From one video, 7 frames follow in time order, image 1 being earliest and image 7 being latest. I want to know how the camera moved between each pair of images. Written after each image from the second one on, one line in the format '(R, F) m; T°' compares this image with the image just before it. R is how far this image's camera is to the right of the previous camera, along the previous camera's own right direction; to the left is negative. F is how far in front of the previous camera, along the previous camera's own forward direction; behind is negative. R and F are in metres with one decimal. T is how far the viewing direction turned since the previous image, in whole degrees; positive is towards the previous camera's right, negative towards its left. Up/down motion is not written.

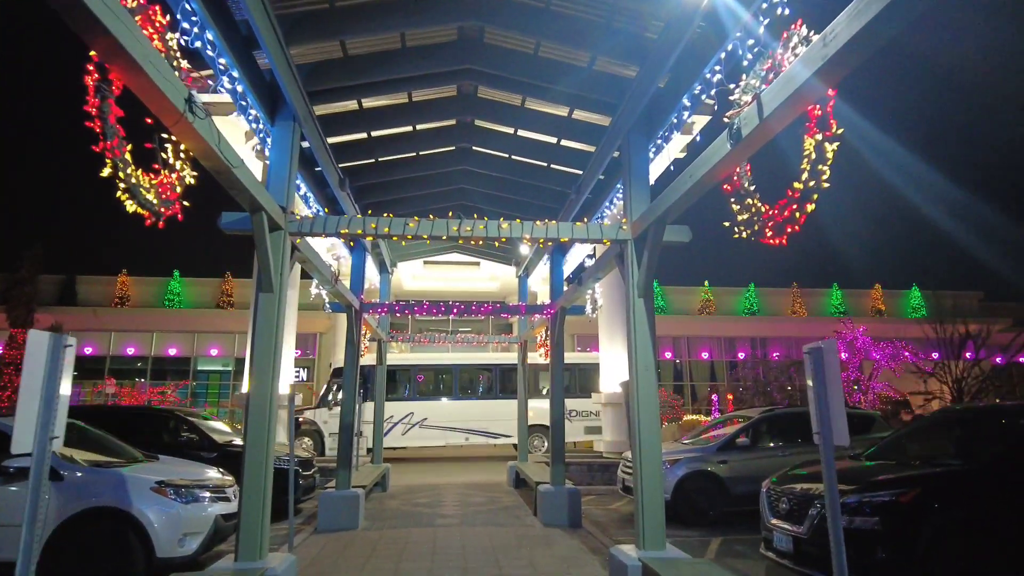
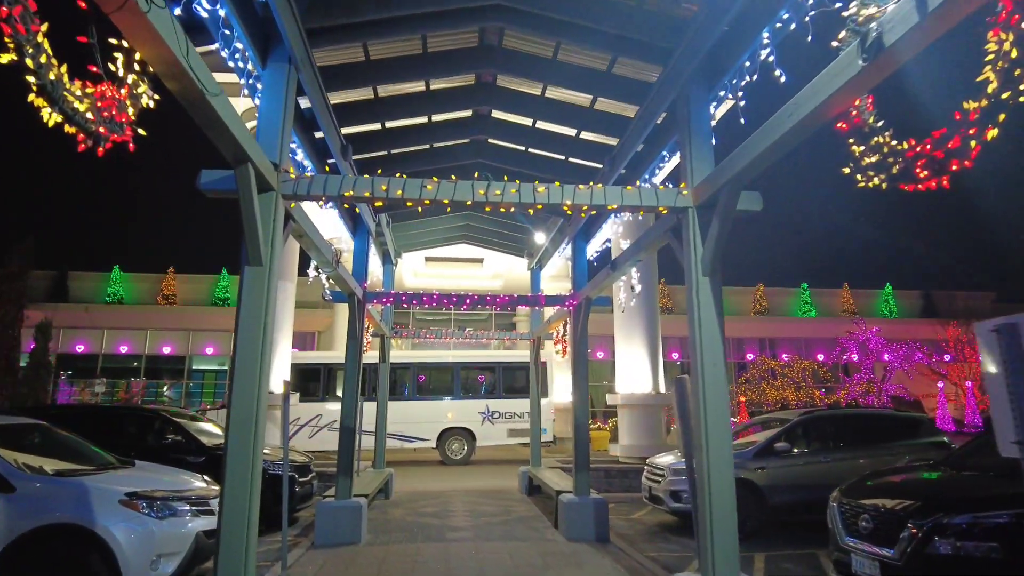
(-0.3, +0.9) m; 0°
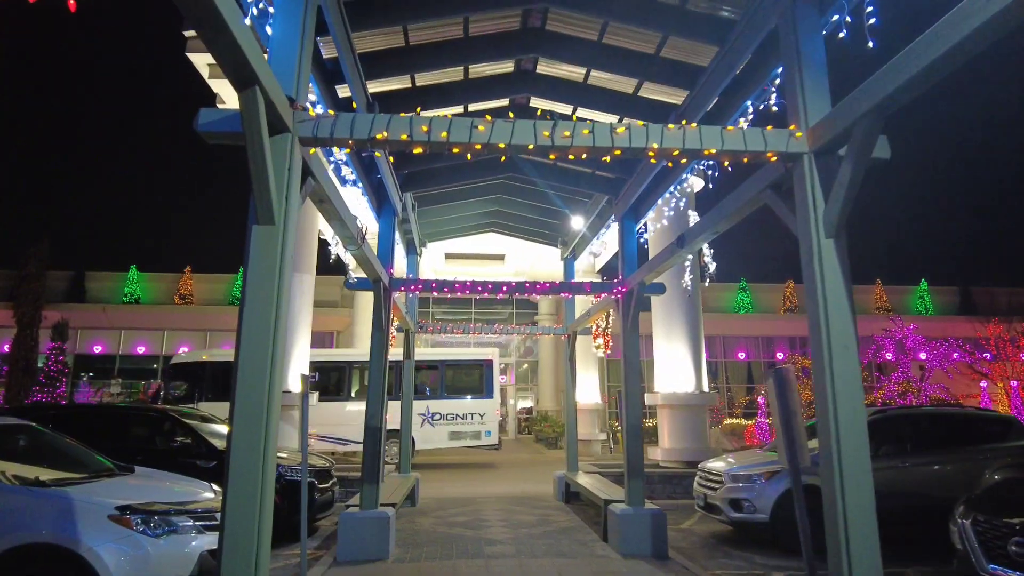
(-0.3, +0.9) m; -1°
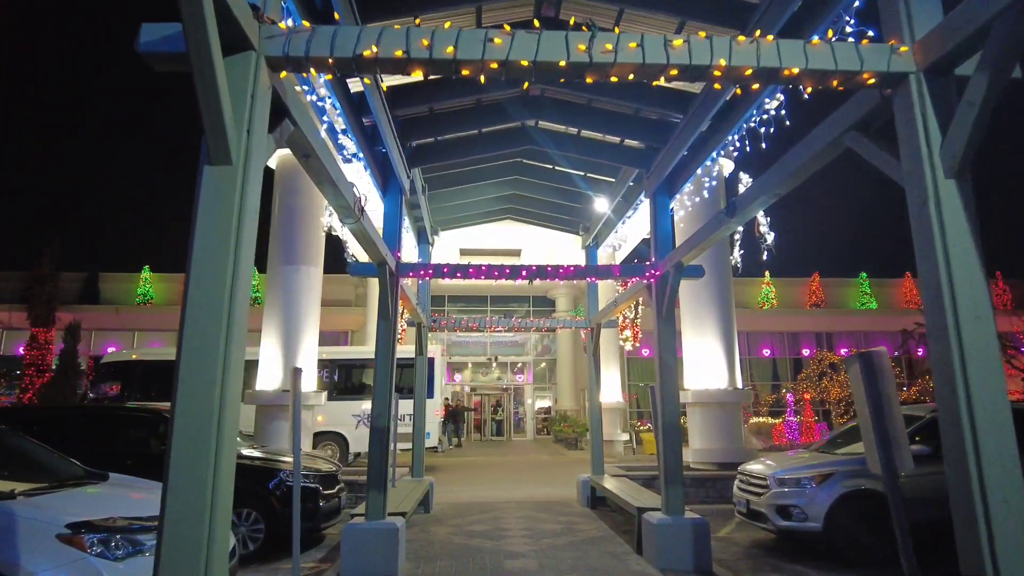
(0.0, +0.7) m; -1°
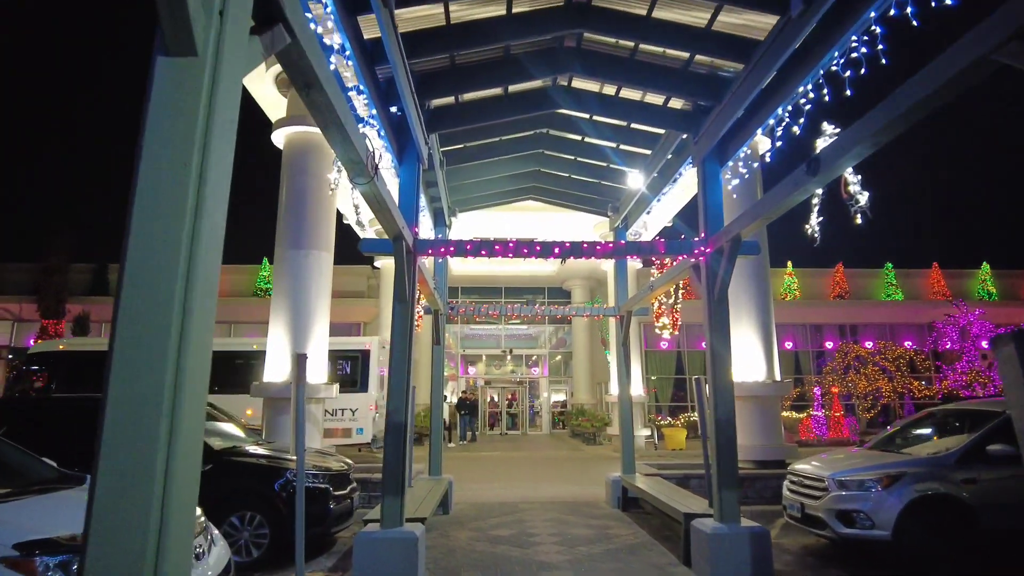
(-0.2, +0.7) m; -1°
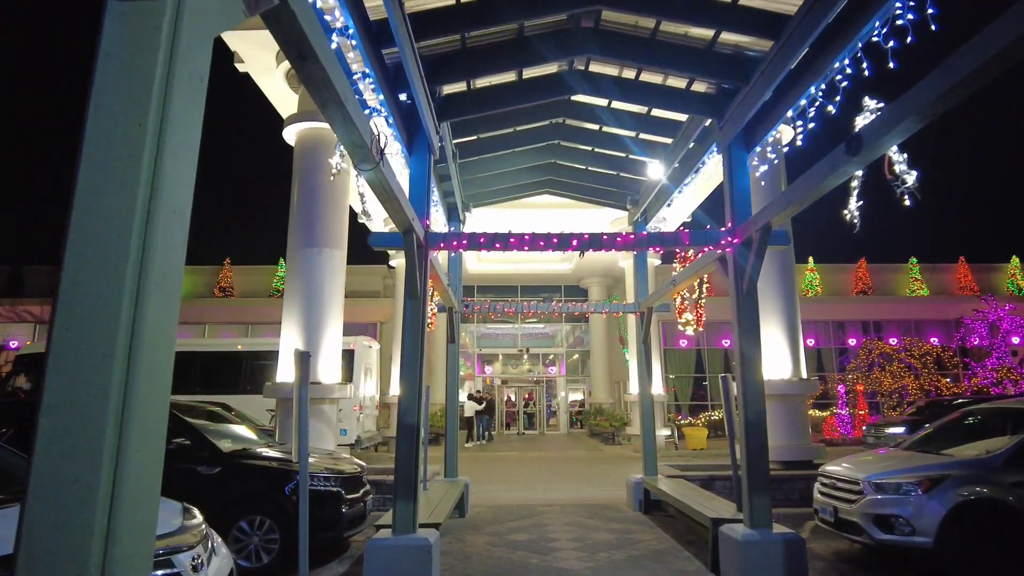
(0.0, +0.3) m; -1°
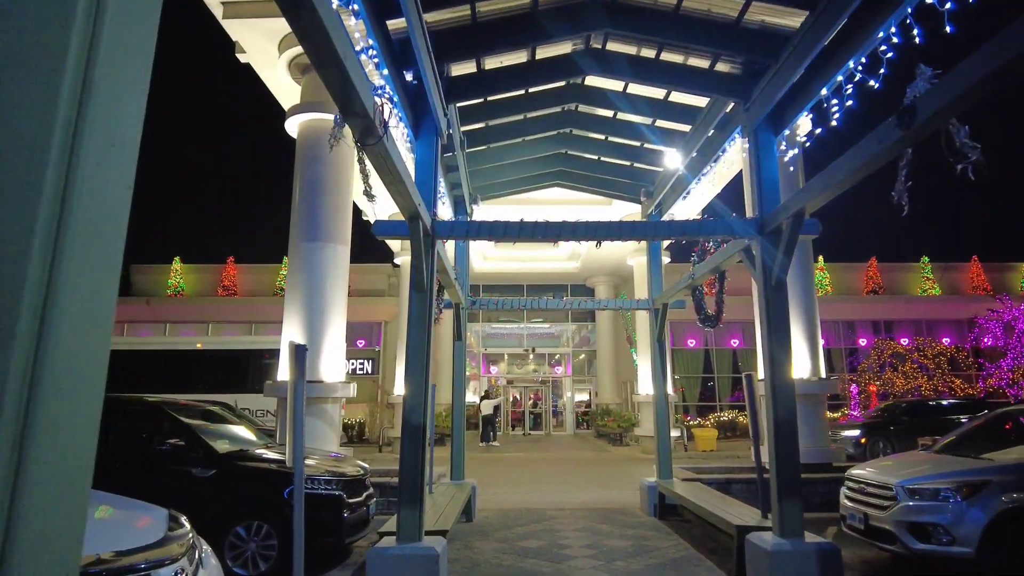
(-0.1, +0.3) m; 0°
